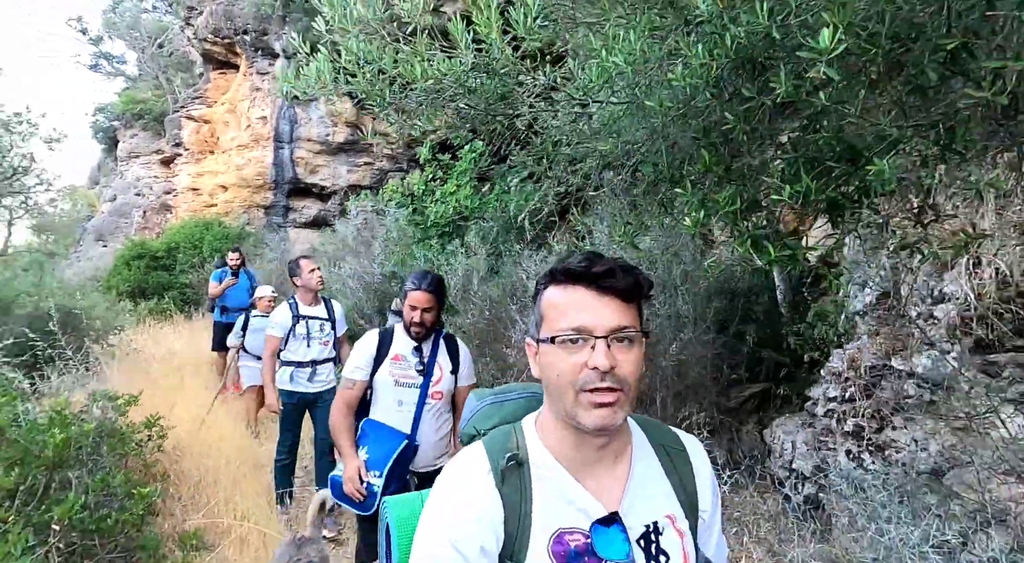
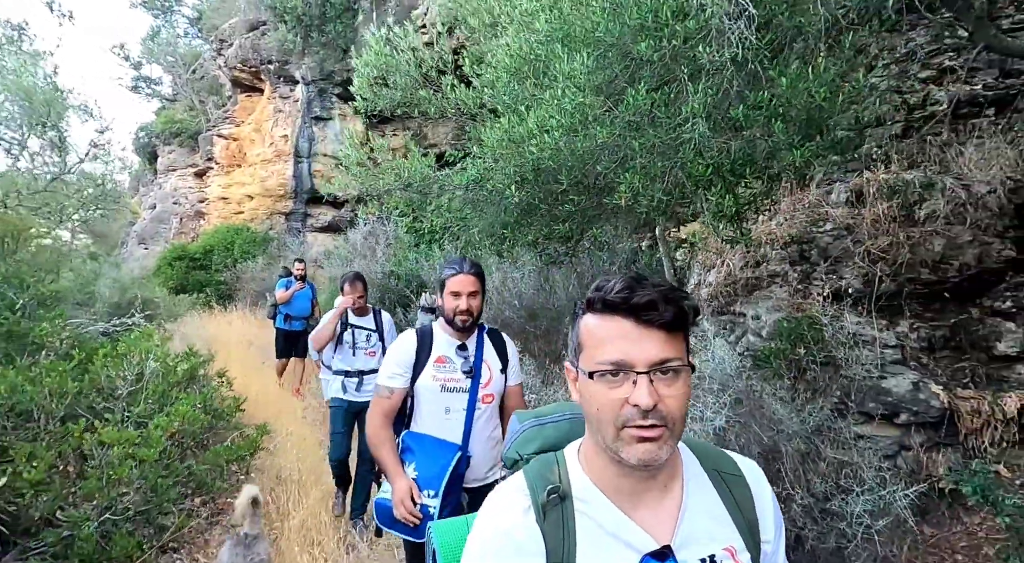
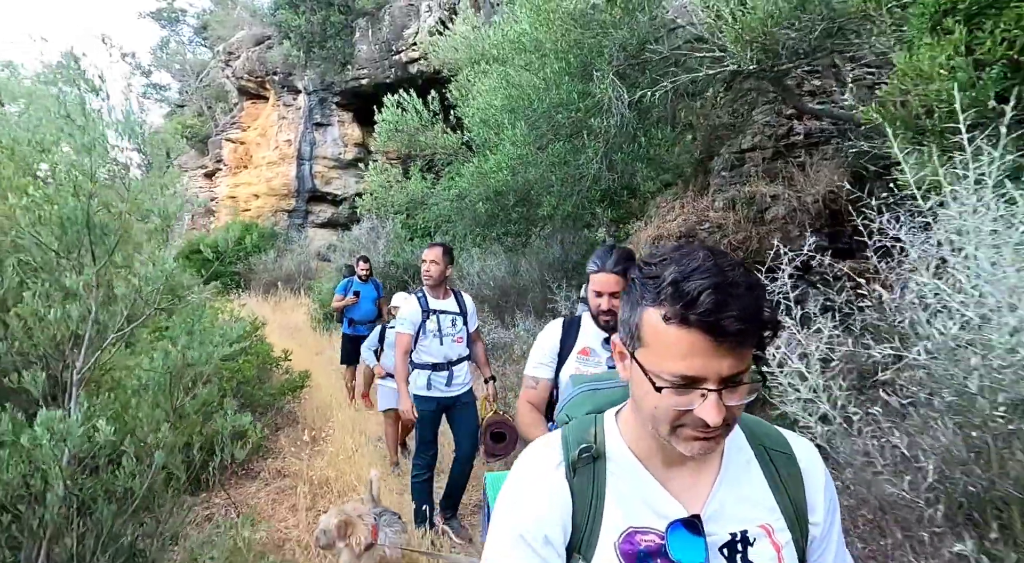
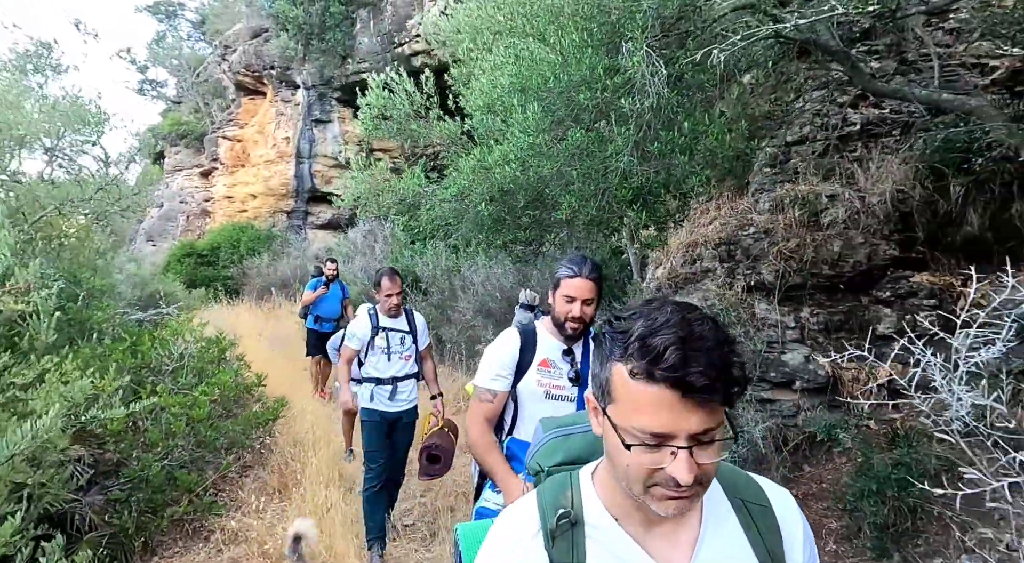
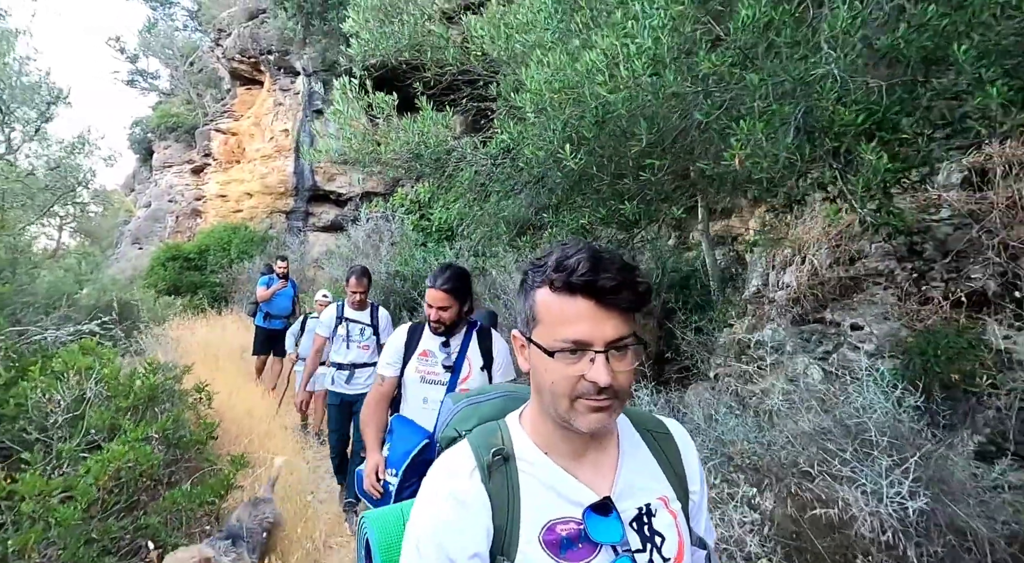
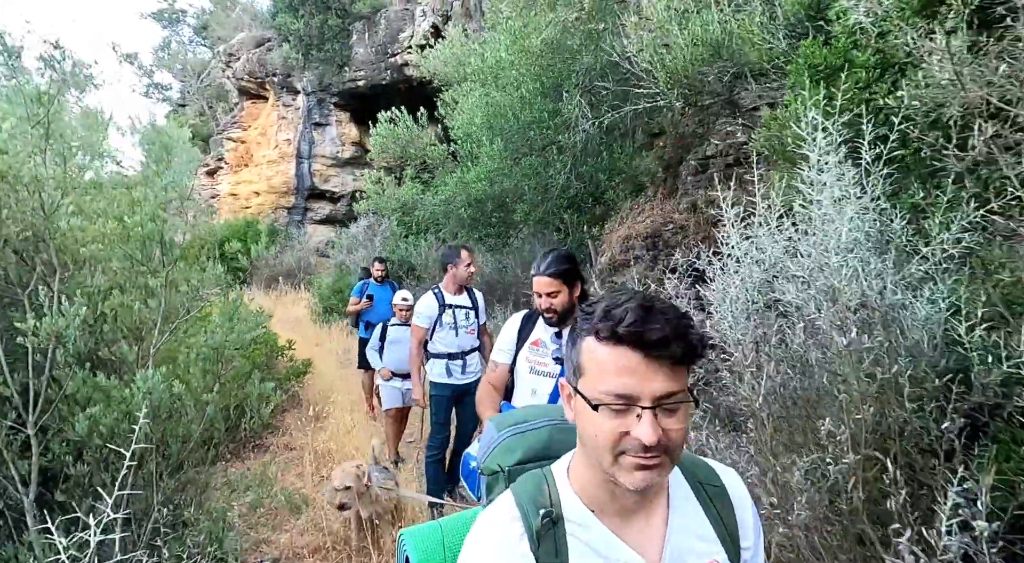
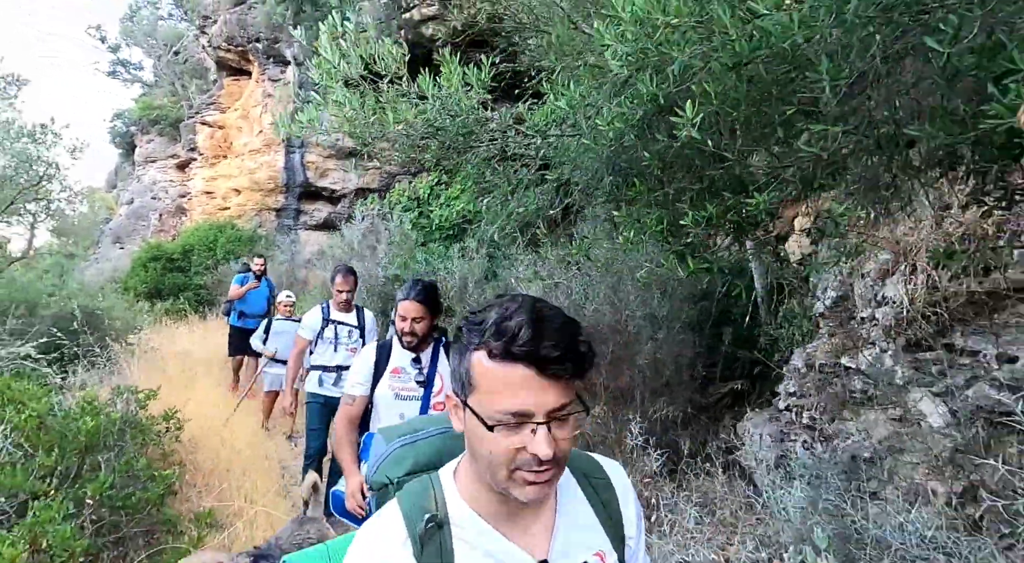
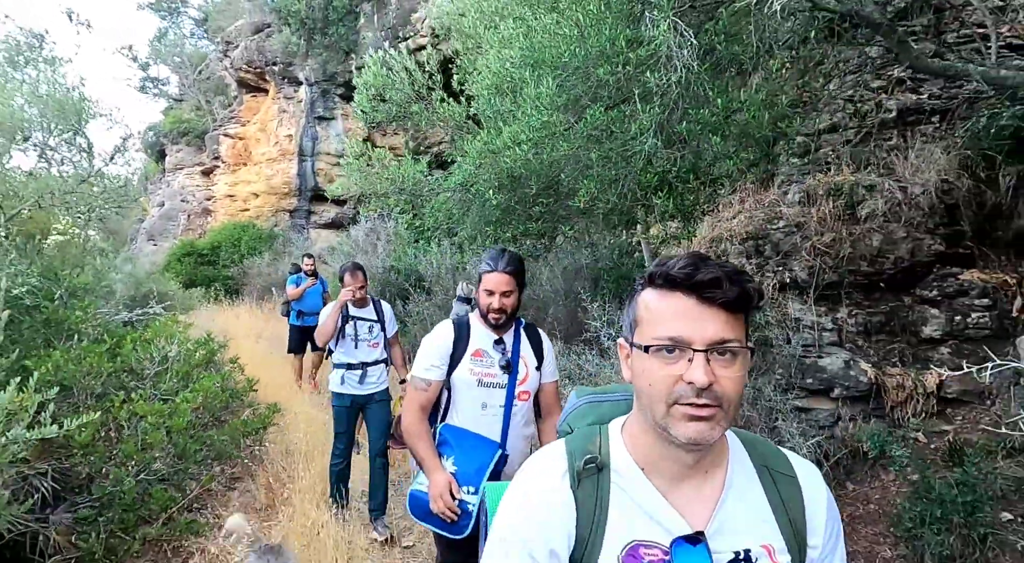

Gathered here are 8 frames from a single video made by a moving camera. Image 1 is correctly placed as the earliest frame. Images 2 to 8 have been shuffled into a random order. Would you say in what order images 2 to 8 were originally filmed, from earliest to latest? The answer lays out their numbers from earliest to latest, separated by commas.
7, 5, 2, 8, 4, 3, 6
